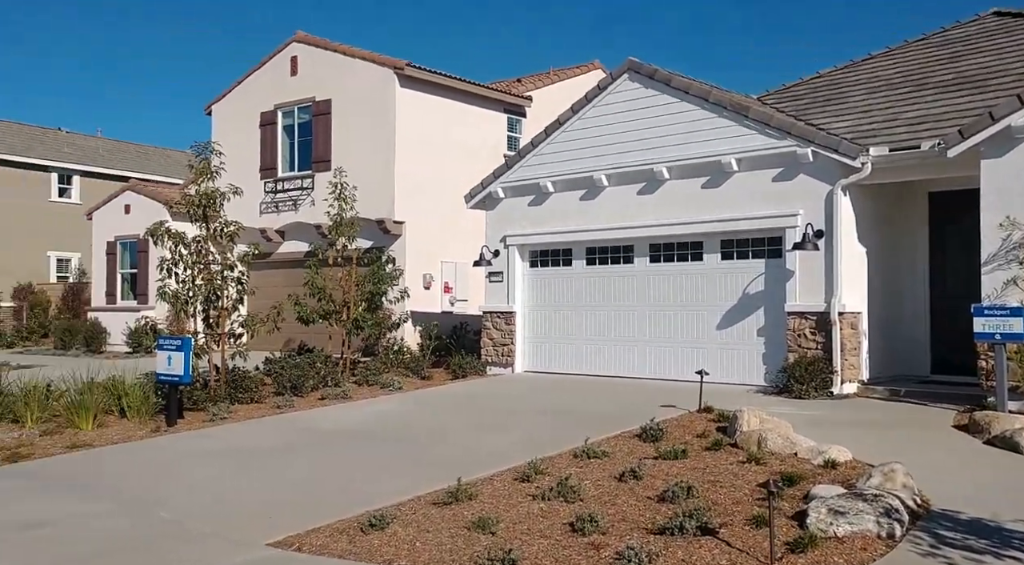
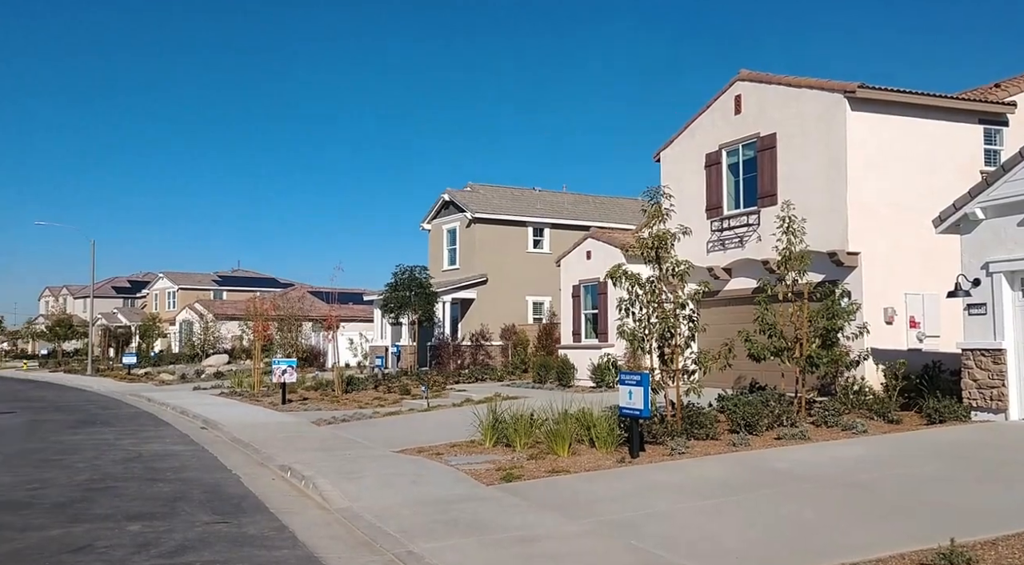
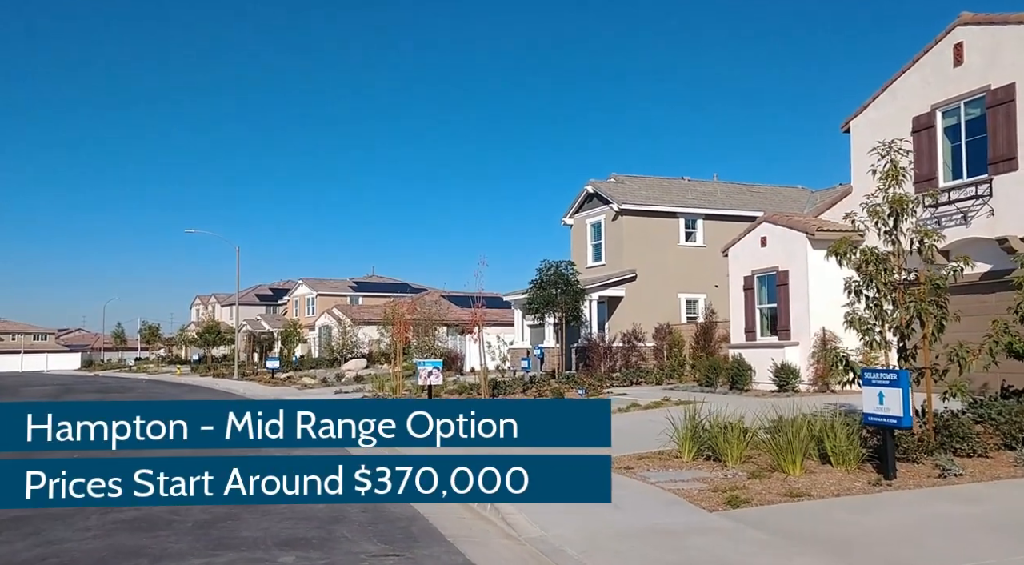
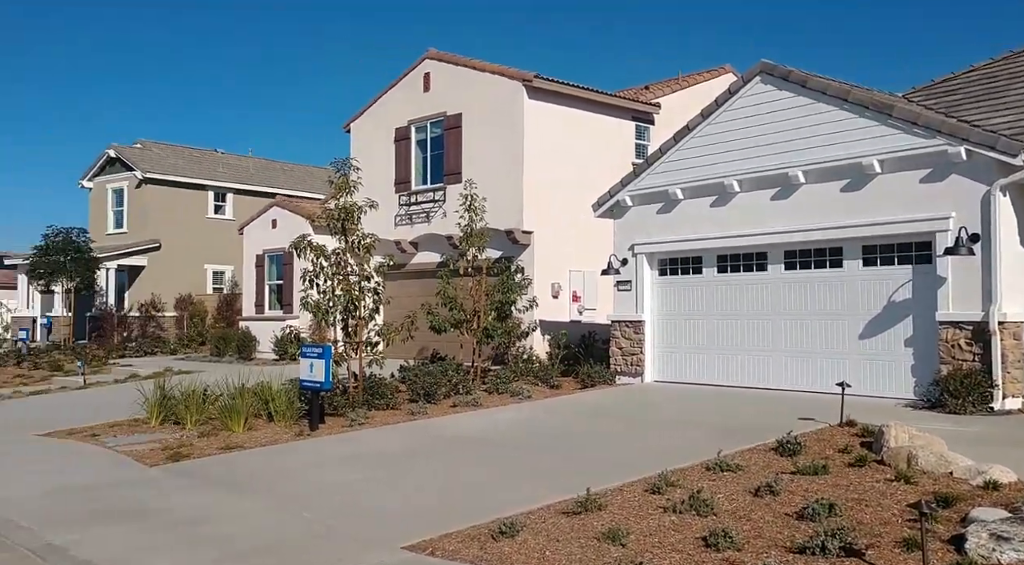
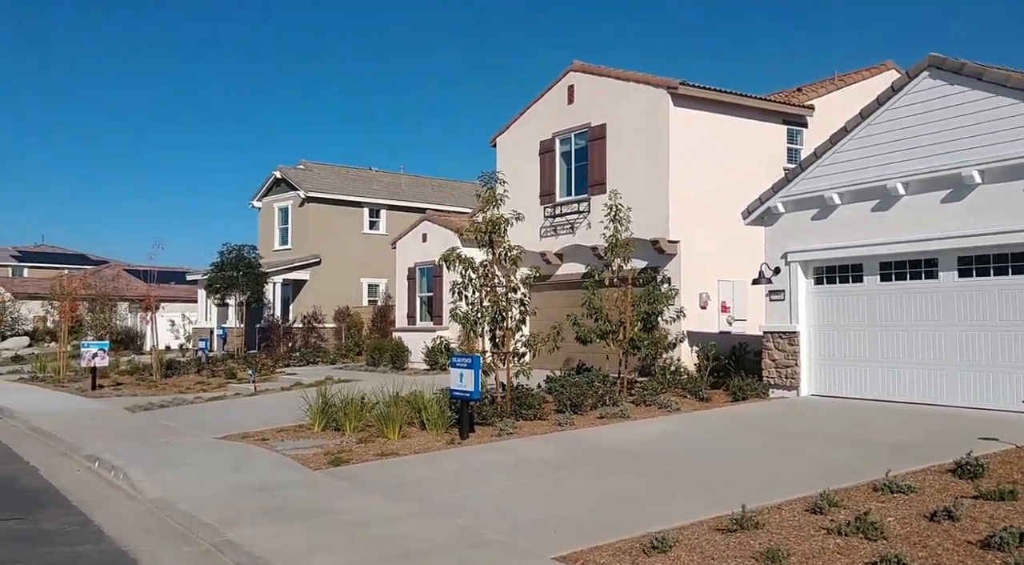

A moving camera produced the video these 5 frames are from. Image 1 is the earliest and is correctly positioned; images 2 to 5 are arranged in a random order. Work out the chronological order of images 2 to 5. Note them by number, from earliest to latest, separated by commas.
4, 5, 2, 3
